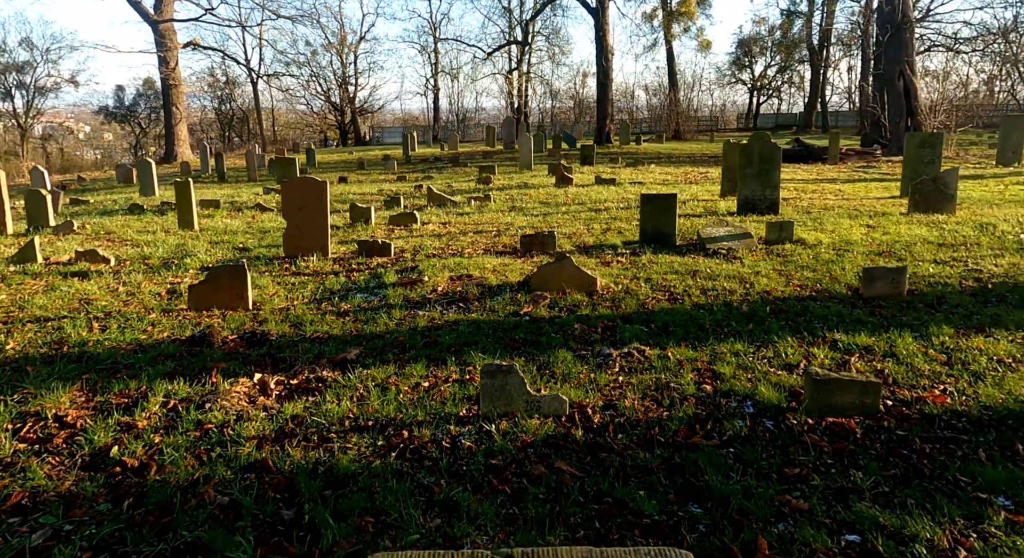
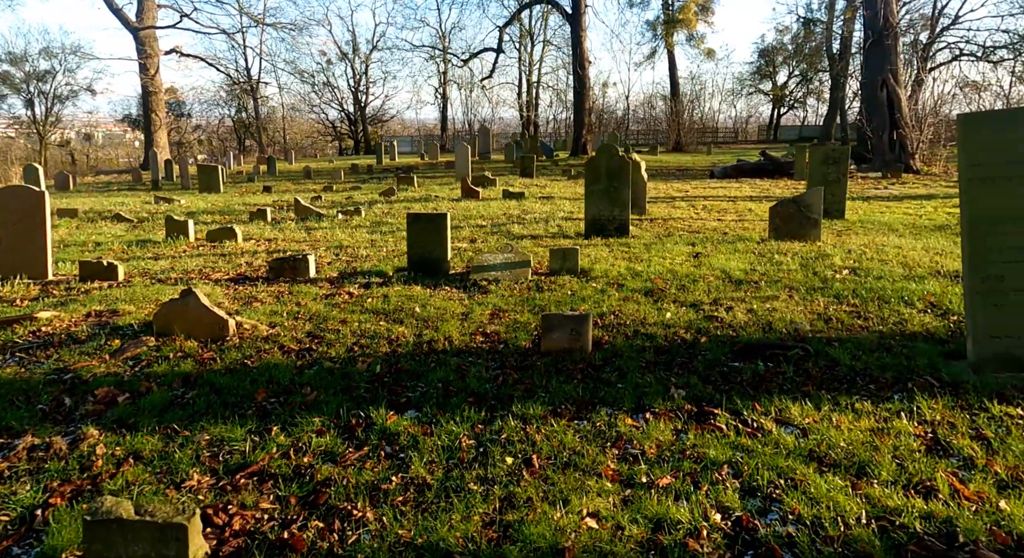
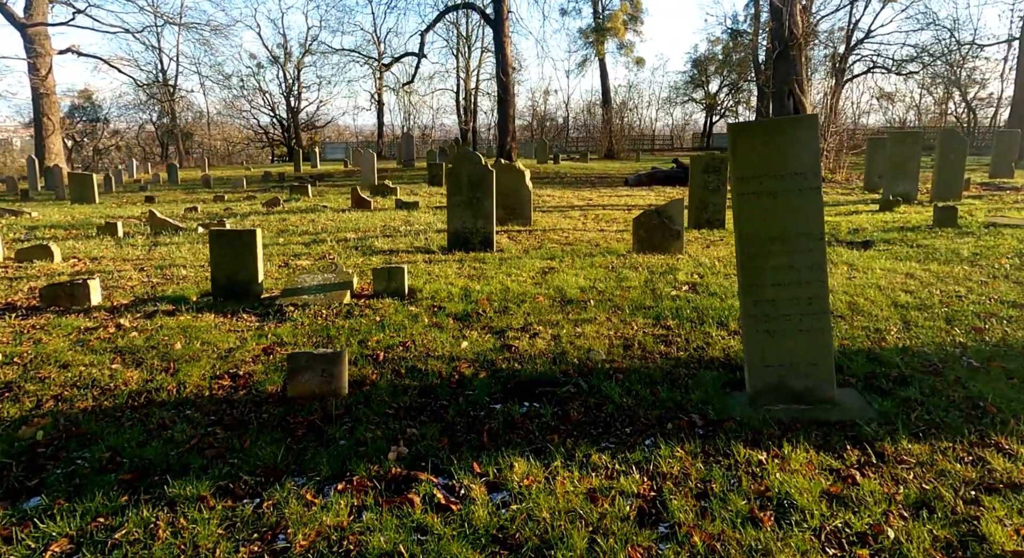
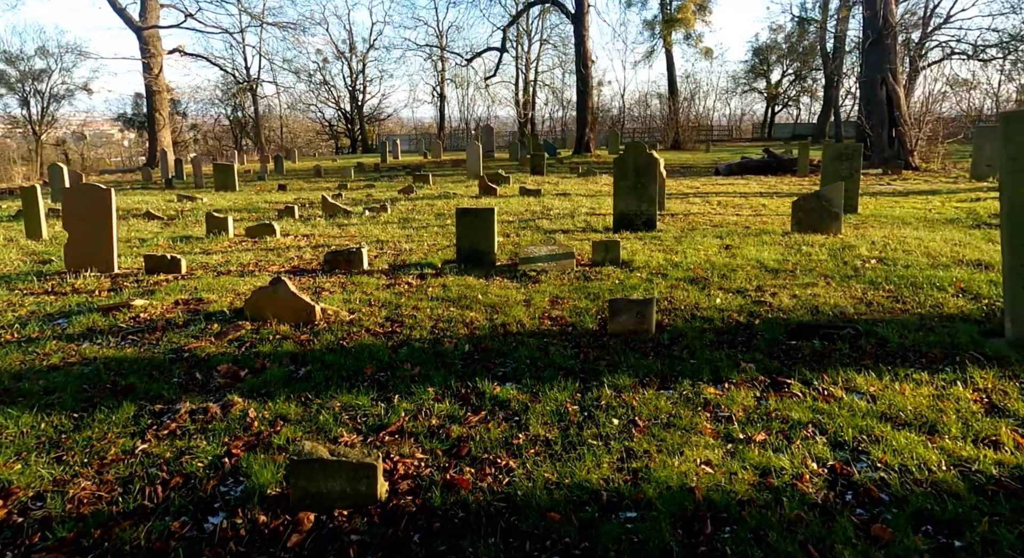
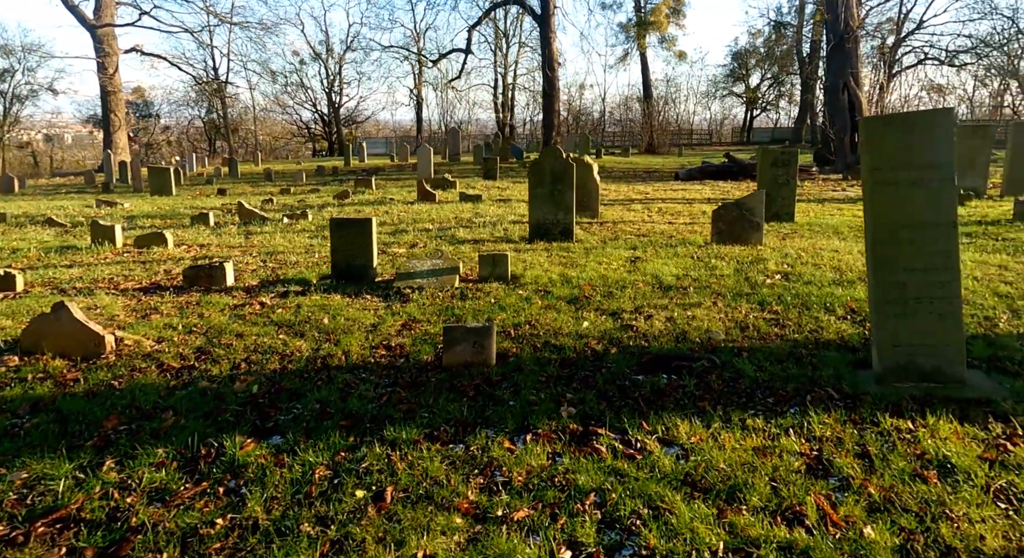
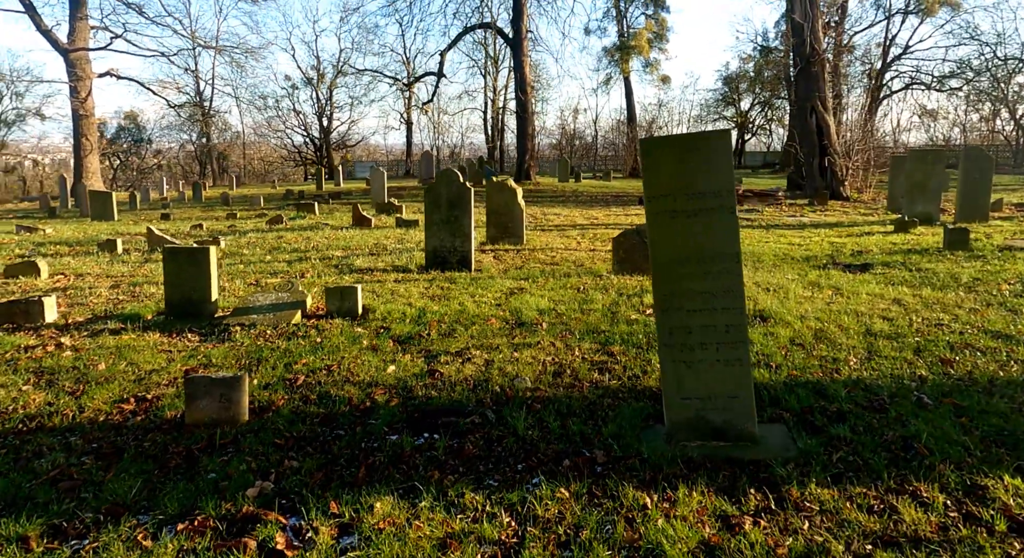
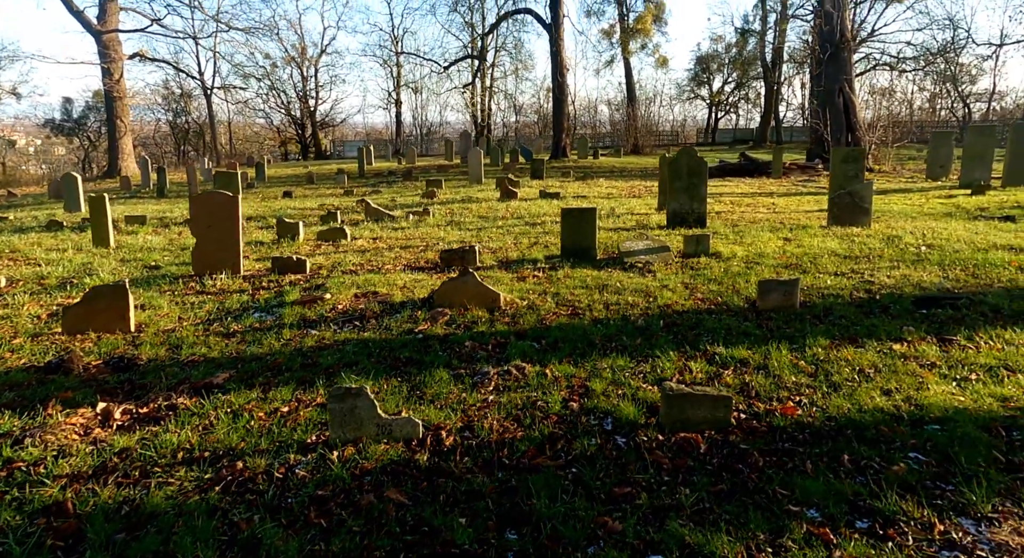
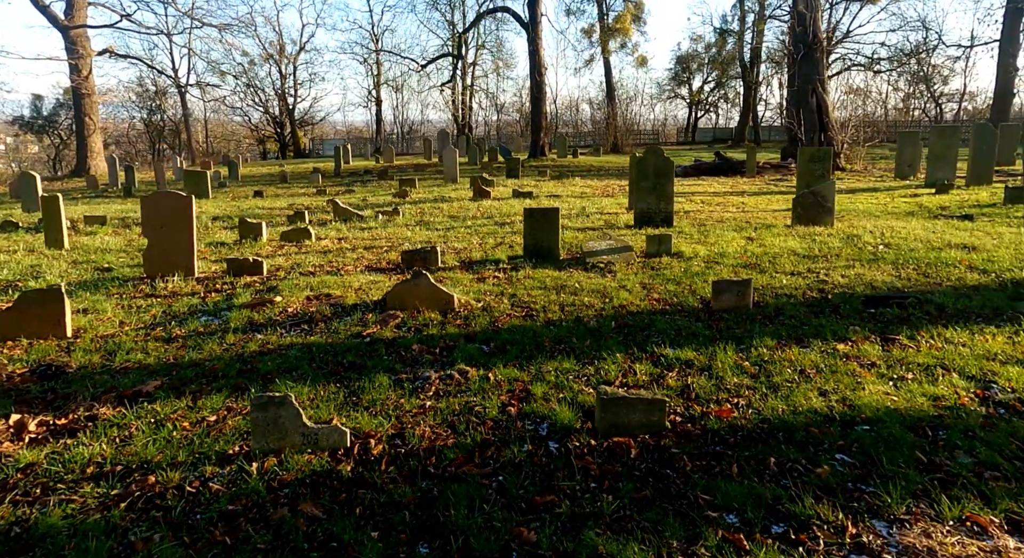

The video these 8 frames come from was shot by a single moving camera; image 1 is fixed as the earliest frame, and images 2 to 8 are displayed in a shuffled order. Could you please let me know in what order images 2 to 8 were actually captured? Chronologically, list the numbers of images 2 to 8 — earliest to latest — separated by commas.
7, 8, 4, 2, 5, 3, 6
